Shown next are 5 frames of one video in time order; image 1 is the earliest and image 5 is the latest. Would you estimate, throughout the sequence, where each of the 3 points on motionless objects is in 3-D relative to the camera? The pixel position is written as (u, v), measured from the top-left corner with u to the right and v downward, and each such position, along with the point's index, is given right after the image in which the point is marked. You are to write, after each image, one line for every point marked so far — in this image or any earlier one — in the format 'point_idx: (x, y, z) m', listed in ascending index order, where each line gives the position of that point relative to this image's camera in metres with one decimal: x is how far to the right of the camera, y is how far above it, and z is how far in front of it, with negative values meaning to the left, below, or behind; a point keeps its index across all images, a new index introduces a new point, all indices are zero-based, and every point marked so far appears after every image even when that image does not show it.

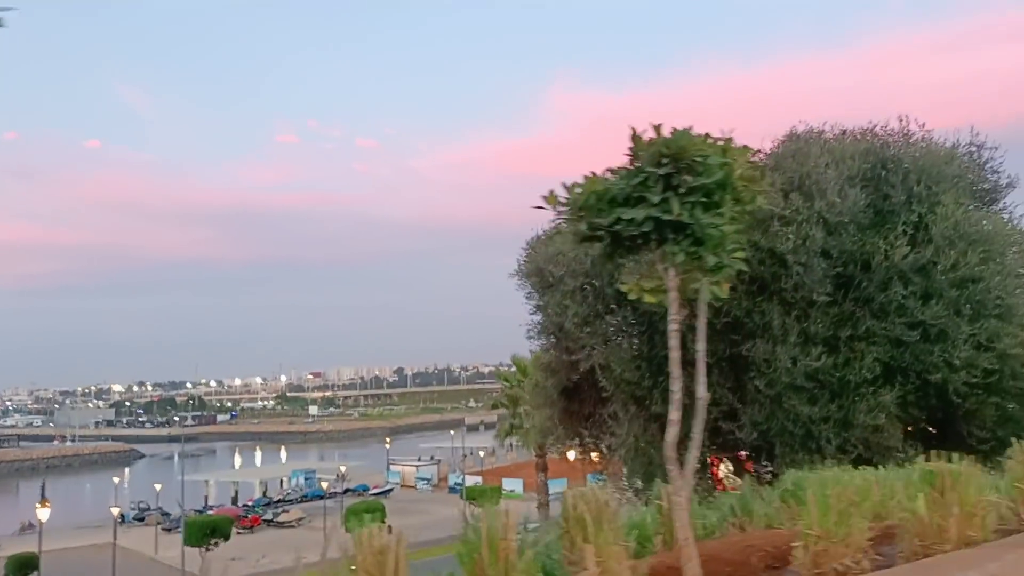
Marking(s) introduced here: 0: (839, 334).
0: (+4.0, -0.6, +9.9) m
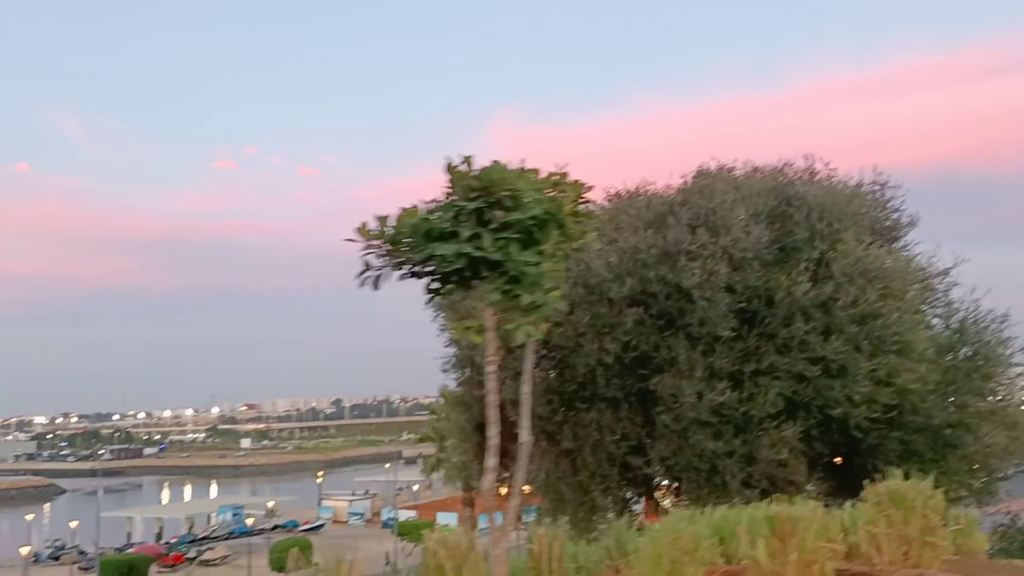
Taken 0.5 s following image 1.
0: (+2.9, -1.0, +10.0) m
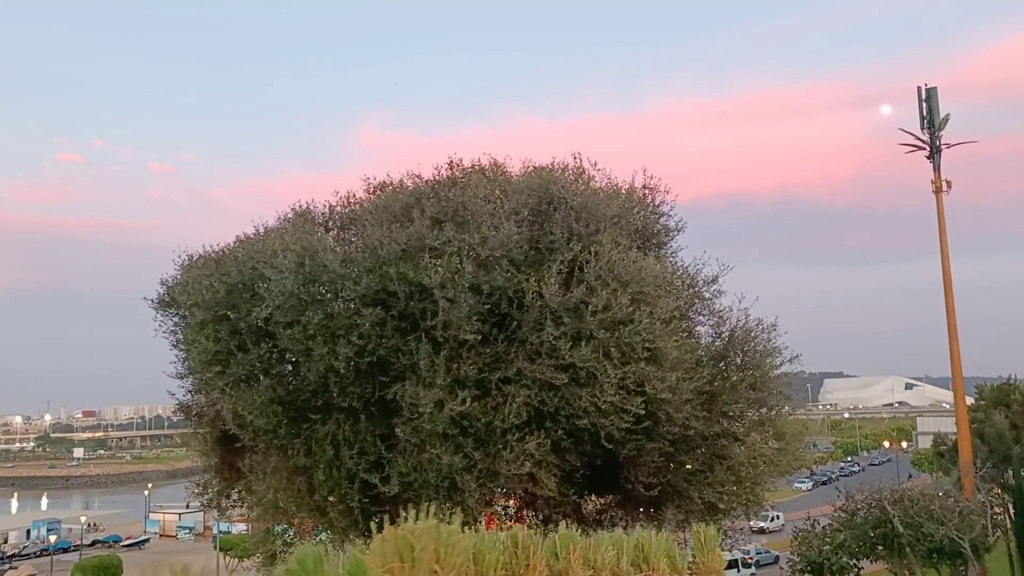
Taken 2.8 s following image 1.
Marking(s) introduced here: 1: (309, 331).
0: (-0.3, -1.0, +9.3) m
1: (-2.3, -0.5, +9.1) m
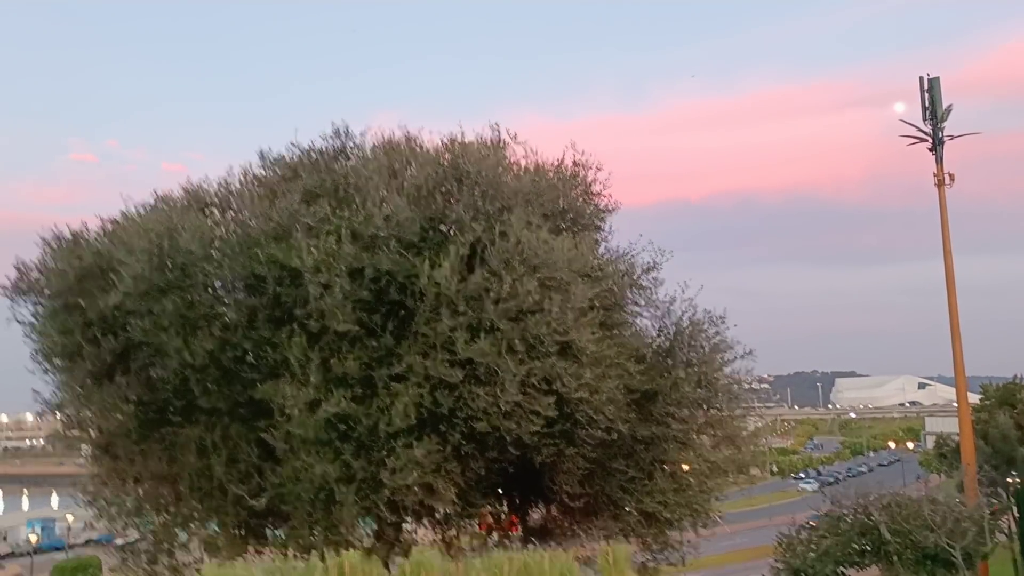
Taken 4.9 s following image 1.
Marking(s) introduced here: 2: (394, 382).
0: (-1.4, -0.9, +8.2) m
1: (-3.5, -0.3, +8.0) m
2: (-1.2, -1.0, +8.2) m
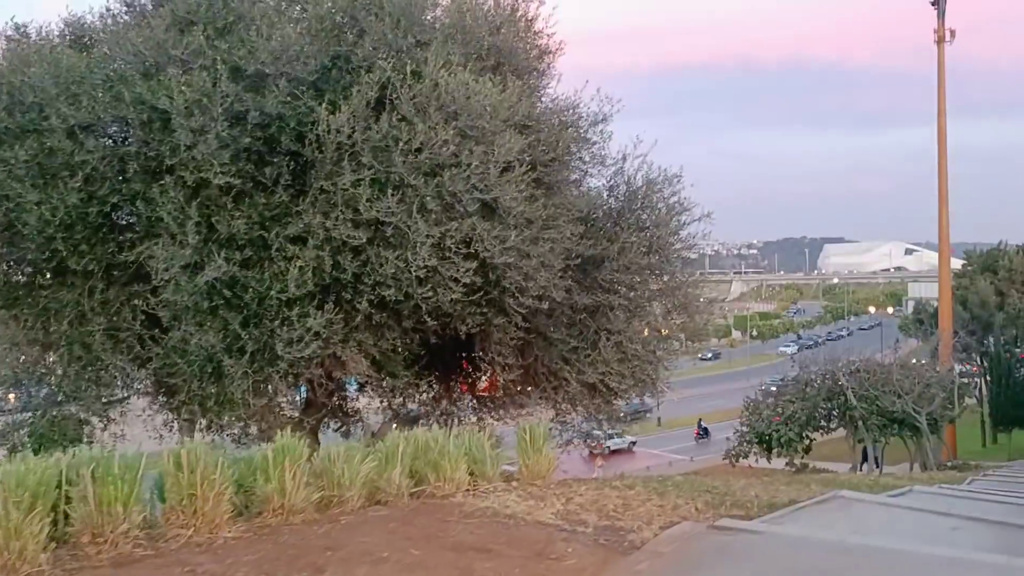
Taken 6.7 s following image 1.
0: (-2.2, +0.5, +7.2) m
1: (-4.2, +1.0, +6.9) m
2: (-2.0, +0.4, +7.2) m
